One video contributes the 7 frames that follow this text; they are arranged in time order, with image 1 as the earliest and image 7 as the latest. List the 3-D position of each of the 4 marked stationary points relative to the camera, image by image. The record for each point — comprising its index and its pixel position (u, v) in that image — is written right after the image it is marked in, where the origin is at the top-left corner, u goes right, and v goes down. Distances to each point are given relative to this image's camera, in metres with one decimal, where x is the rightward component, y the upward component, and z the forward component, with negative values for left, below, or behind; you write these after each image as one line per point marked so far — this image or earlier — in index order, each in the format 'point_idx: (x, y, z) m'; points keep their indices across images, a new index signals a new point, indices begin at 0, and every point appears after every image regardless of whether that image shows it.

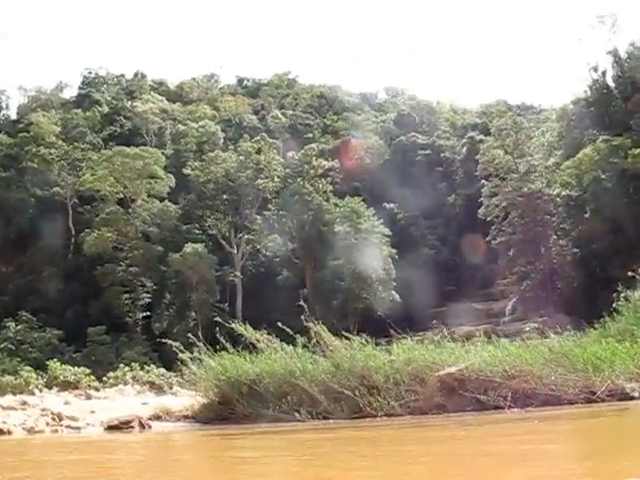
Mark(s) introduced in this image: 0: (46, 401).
0: (-3.7, -2.2, +11.2) m
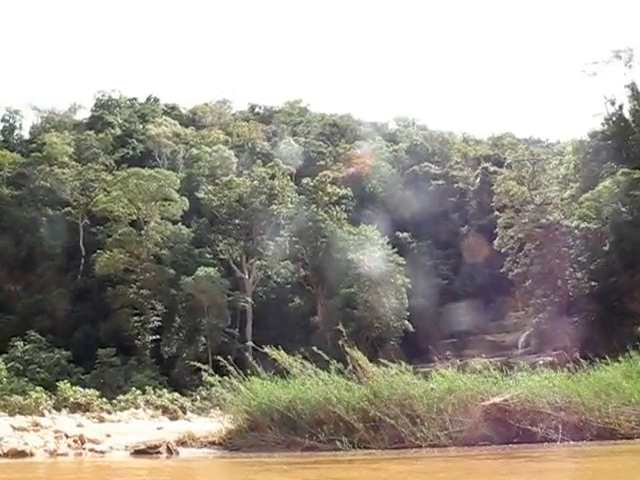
0: (-3.5, -2.4, +10.9) m
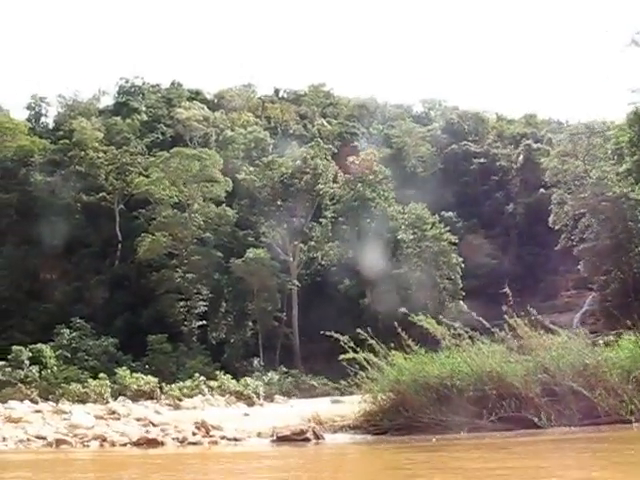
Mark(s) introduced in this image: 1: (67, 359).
0: (-2.3, -2.1, +10.2) m
1: (-5.6, -2.6, +18.0) m
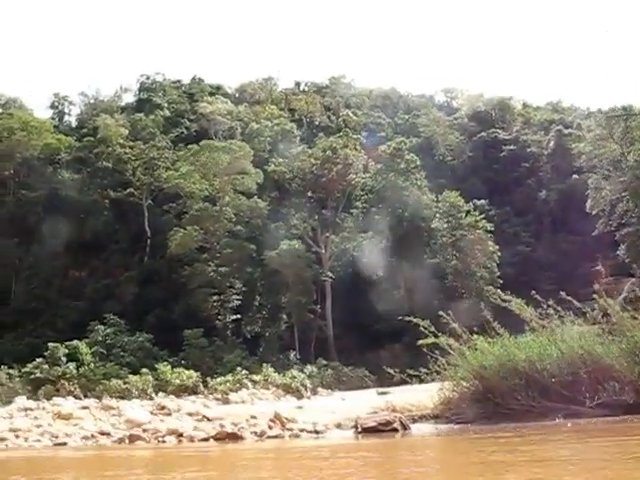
0: (-1.6, -2.0, +9.9) m
1: (-4.7, -2.5, +17.8) m
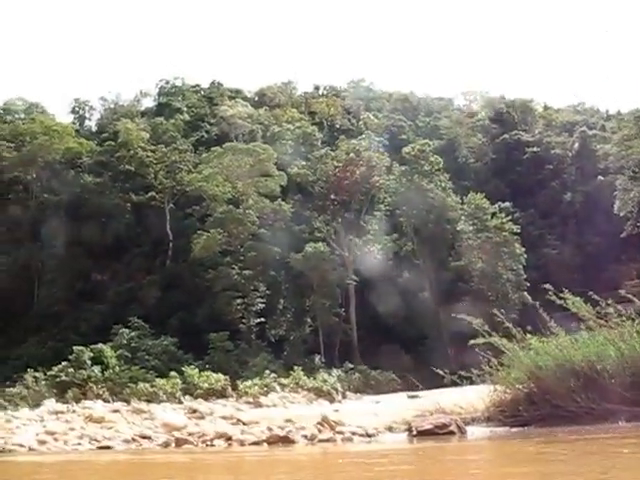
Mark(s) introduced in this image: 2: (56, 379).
0: (-1.2, -2.0, +9.8) m
1: (-4.2, -2.6, +17.7) m
2: (-5.1, -2.7, +15.8) m
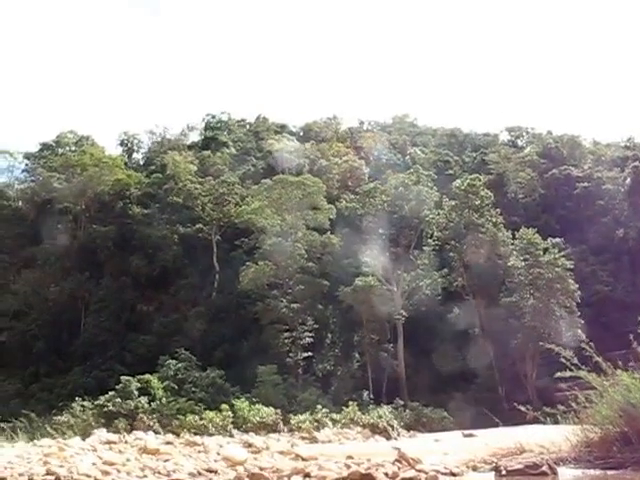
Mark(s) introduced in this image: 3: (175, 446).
0: (-0.6, -2.4, +9.5) m
1: (-3.1, -3.2, +17.5) m
2: (-4.1, -3.2, +15.6) m
3: (-1.6, -2.3, +9.2) m
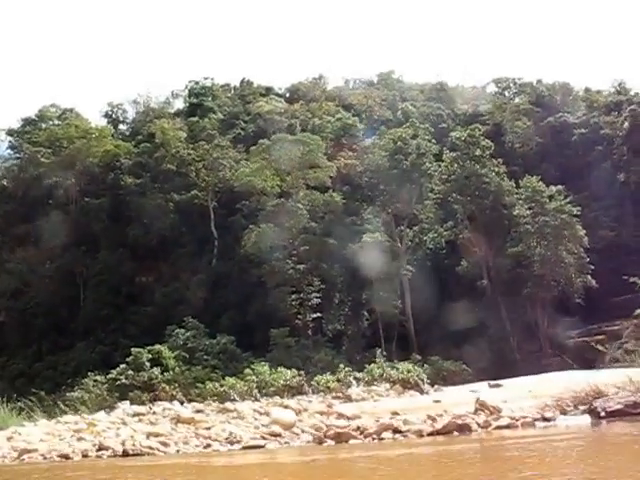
0: (-0.2, -1.9, +9.2) m
1: (-2.8, -2.5, +17.2) m
2: (-3.8, -2.6, +15.3) m
3: (-1.2, -1.9, +8.9) m
